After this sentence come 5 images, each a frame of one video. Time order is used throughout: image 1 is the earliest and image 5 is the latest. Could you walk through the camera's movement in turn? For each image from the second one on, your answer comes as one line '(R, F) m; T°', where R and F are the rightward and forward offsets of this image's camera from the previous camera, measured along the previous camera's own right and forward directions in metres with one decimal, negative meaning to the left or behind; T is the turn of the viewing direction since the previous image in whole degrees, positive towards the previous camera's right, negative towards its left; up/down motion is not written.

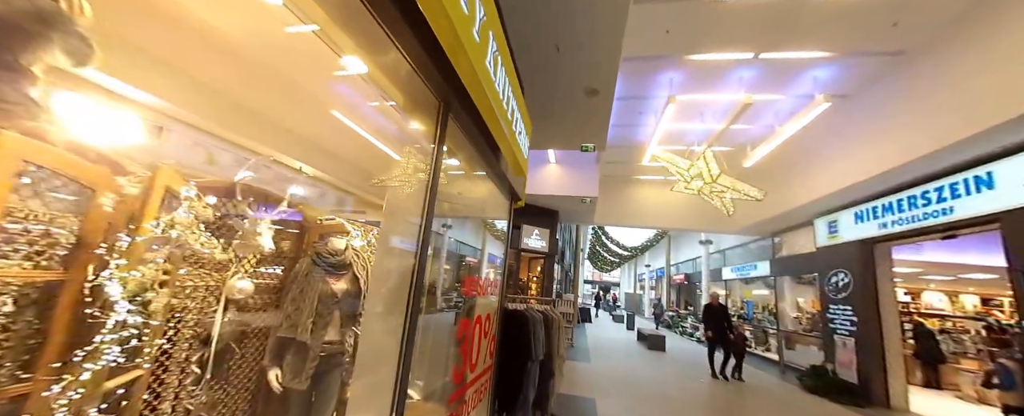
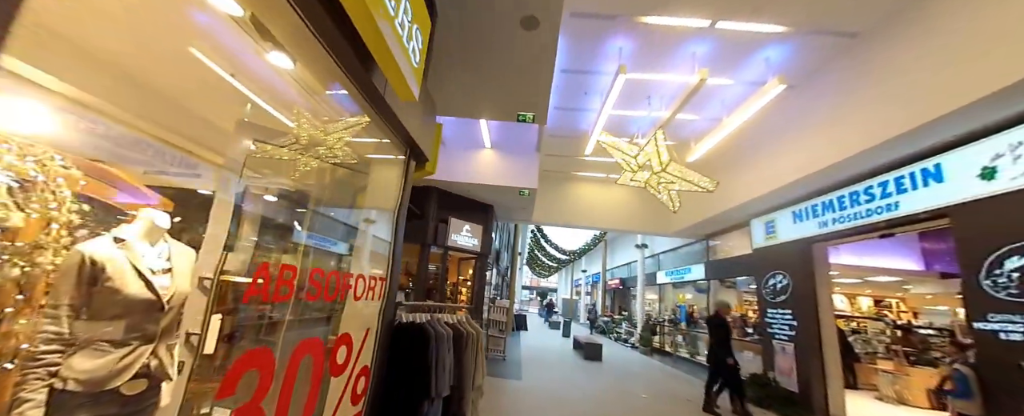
(+0.4, +1.3) m; +10°
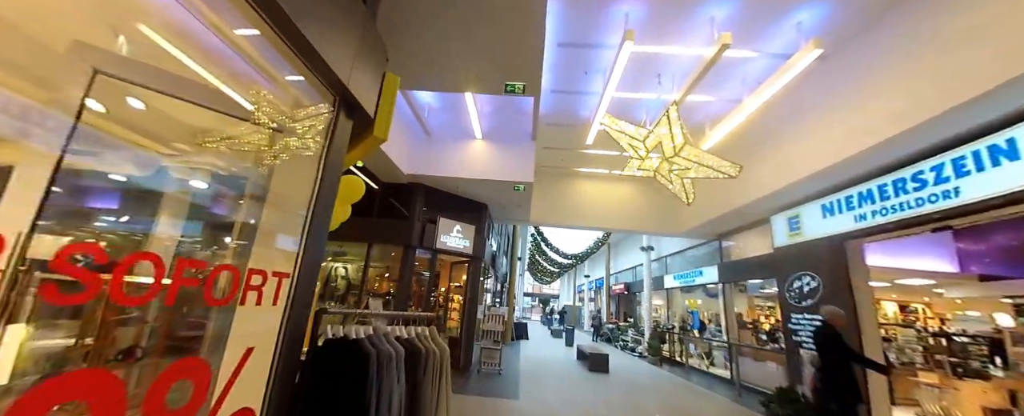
(+0.1, +0.7) m; 0°
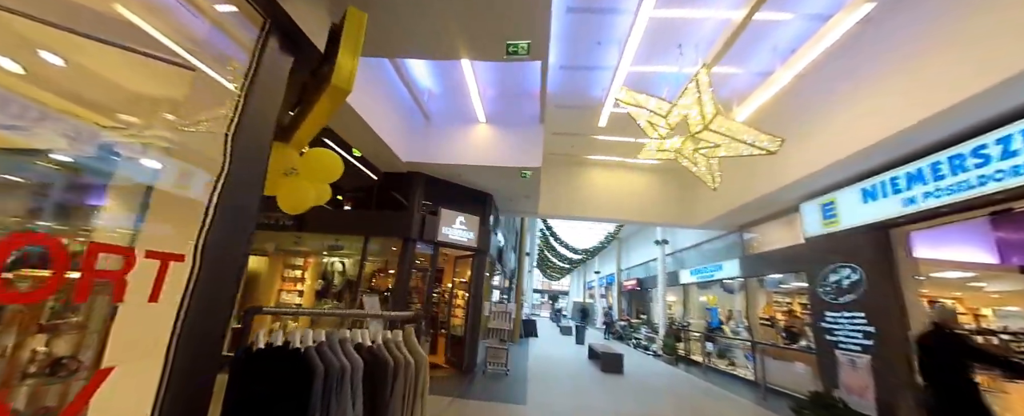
(0.0, +0.4) m; -1°
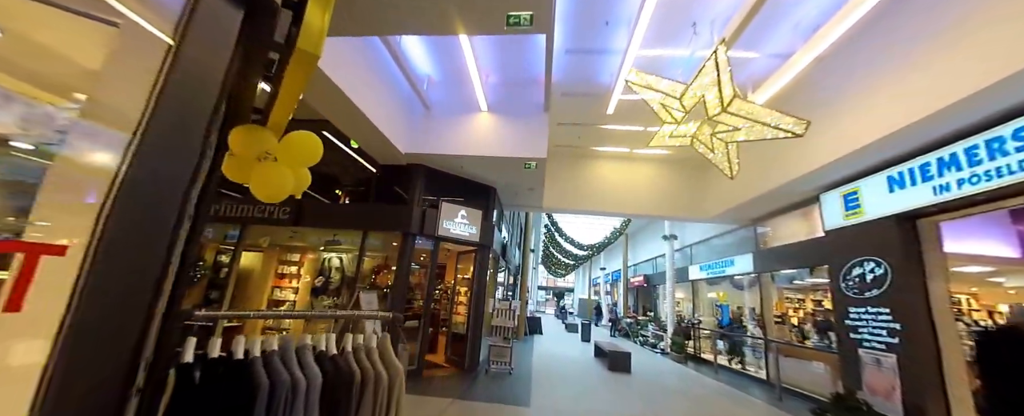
(0.0, +0.2) m; -1°
